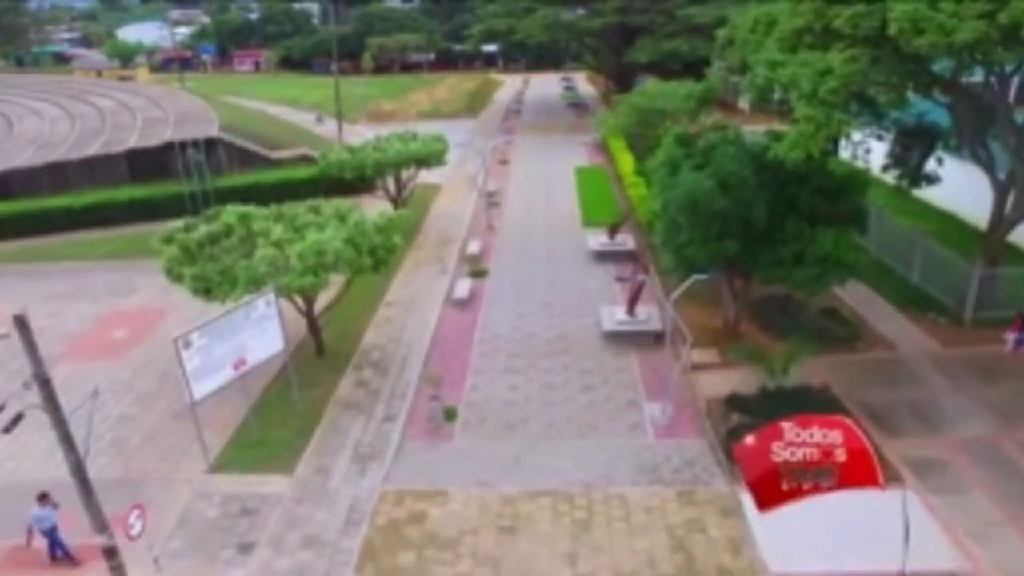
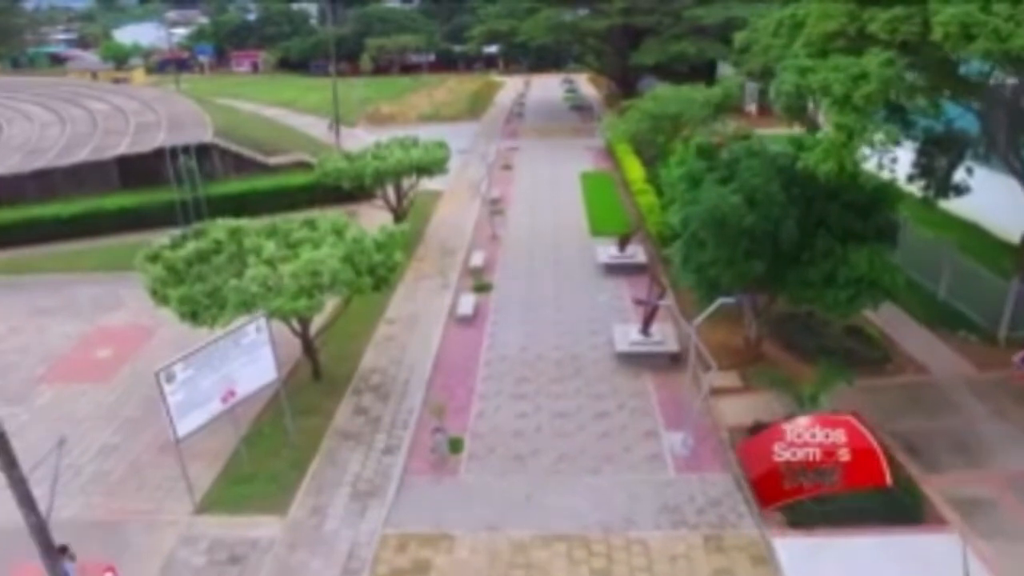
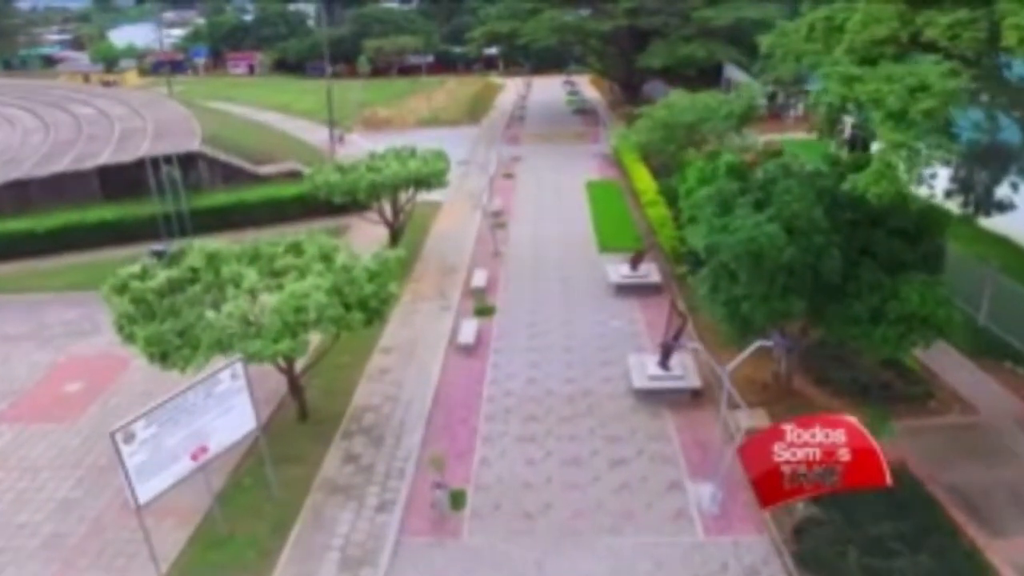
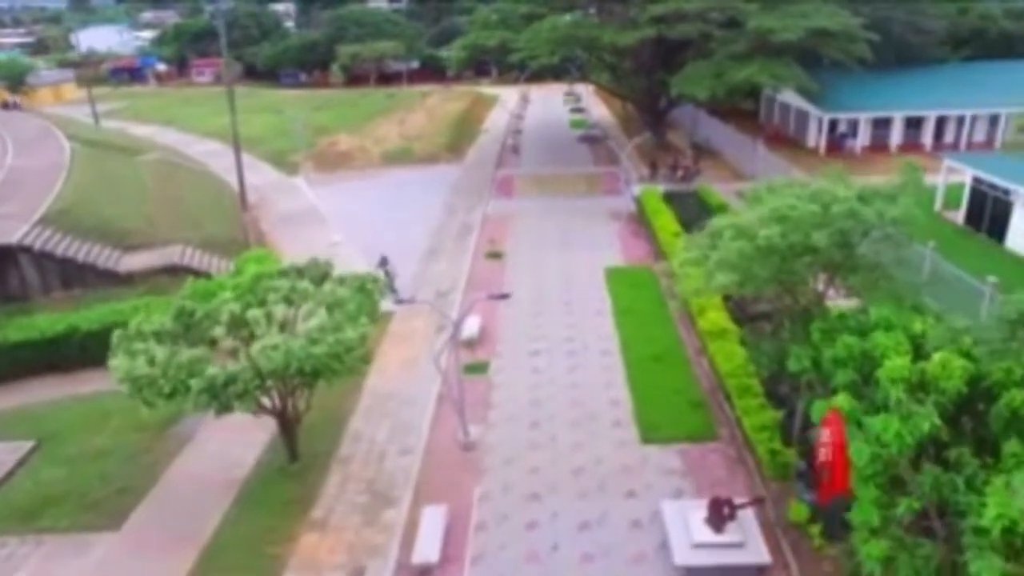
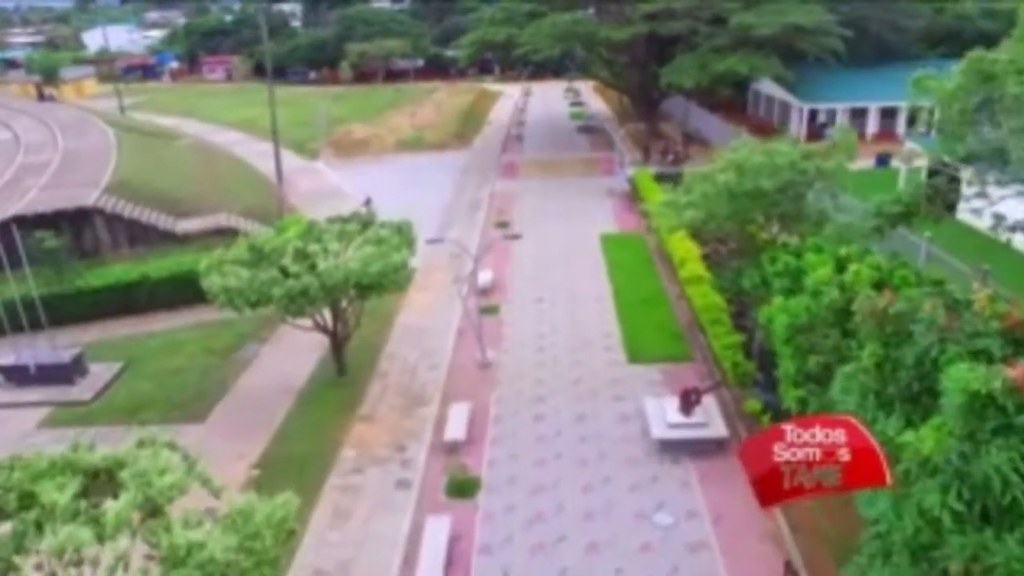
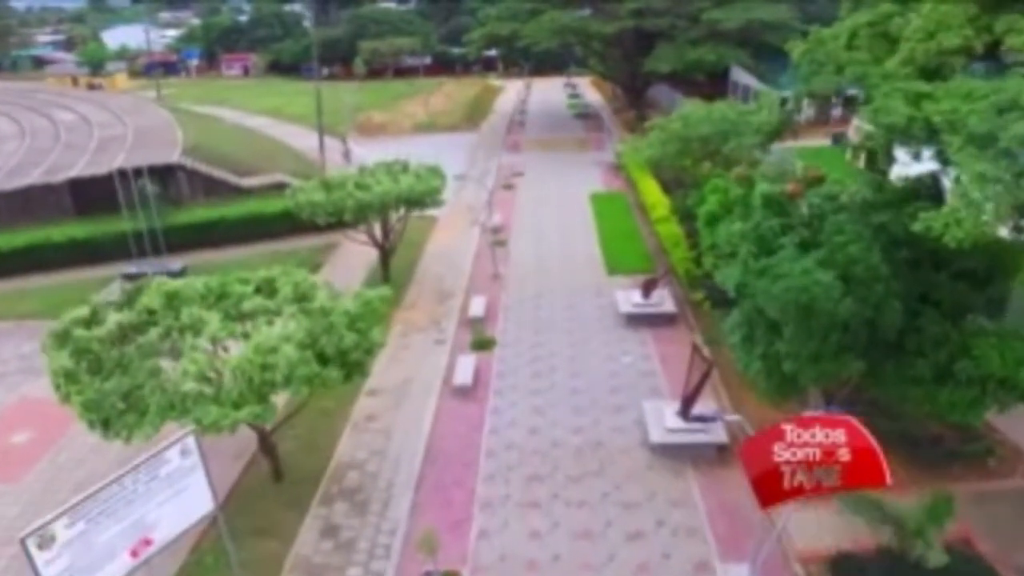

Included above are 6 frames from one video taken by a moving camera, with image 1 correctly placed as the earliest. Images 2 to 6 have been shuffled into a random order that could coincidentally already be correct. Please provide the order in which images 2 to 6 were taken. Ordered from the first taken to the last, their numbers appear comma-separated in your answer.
2, 3, 6, 5, 4
